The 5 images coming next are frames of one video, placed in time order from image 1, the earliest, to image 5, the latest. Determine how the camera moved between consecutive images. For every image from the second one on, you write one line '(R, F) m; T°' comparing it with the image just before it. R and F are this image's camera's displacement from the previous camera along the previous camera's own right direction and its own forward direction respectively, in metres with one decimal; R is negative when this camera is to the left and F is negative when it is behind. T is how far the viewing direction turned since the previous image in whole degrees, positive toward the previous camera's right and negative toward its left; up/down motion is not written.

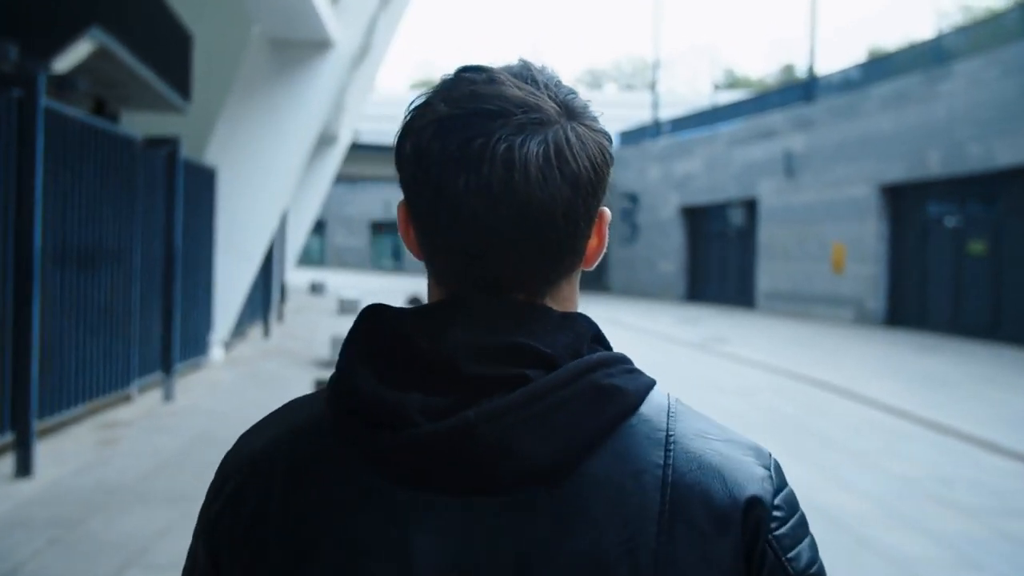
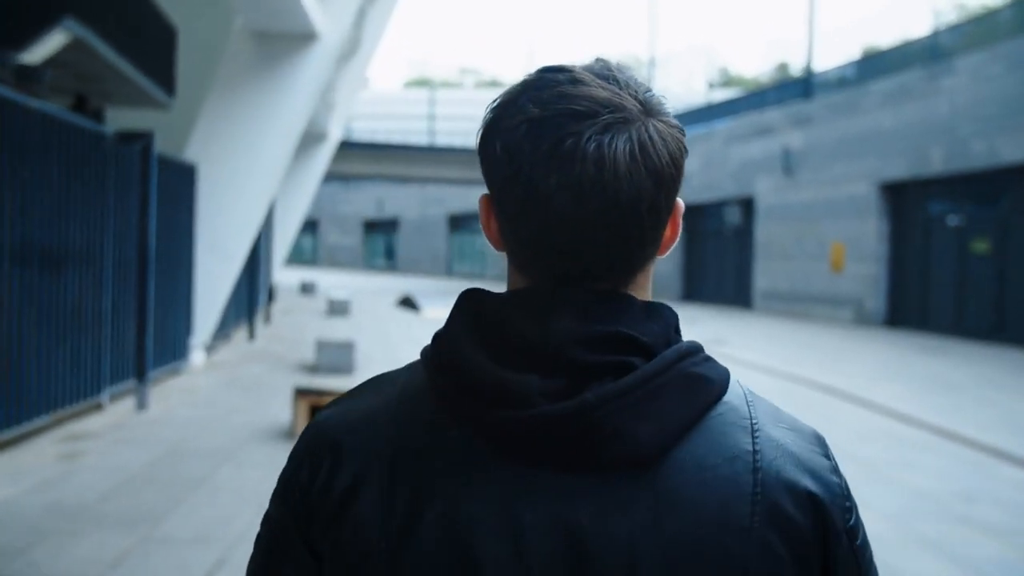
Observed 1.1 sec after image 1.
(0.0, +0.4) m; 0°
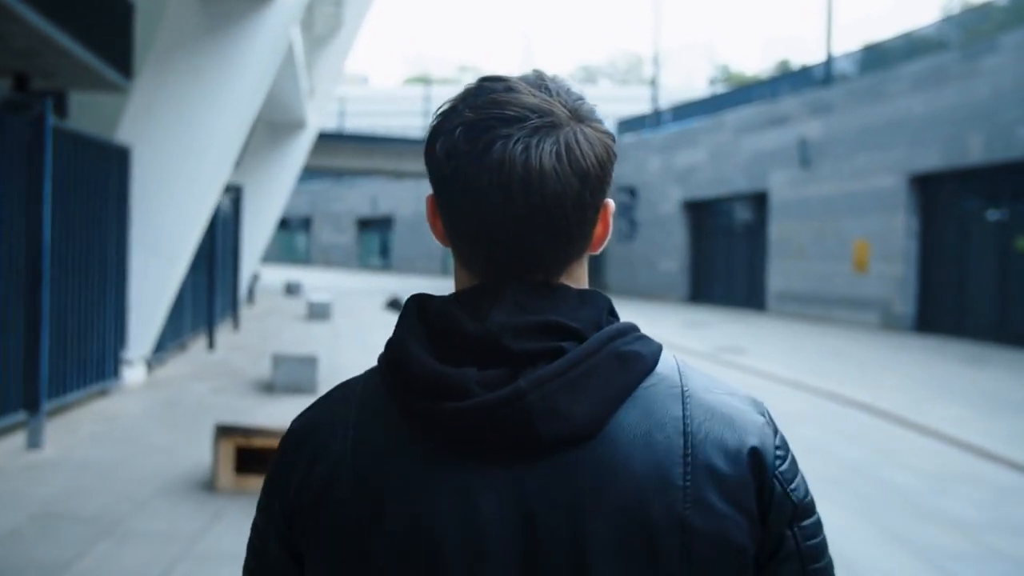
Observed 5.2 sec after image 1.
(+0.1, +1.6) m; 0°
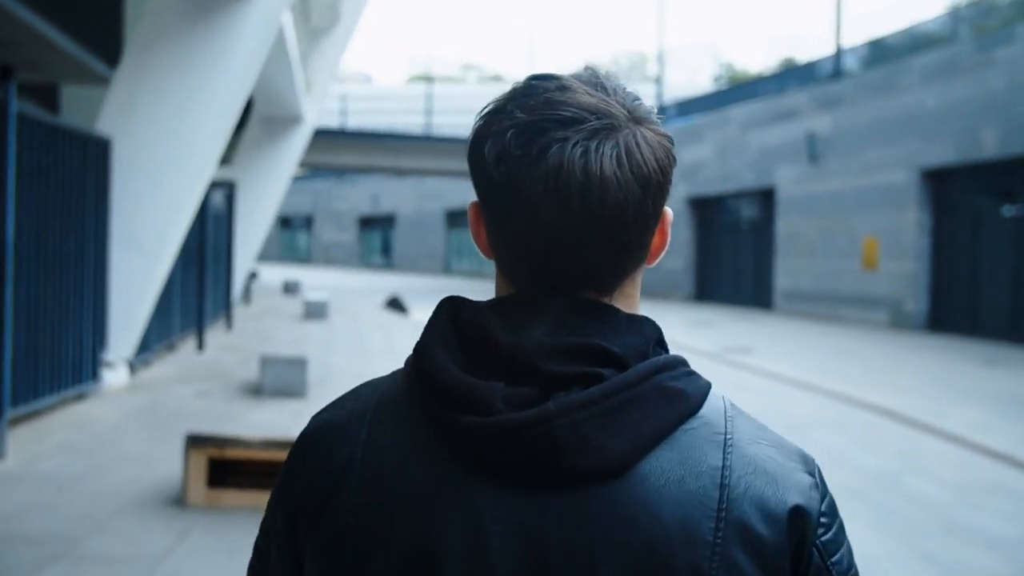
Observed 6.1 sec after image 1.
(0.0, +0.4) m; 0°
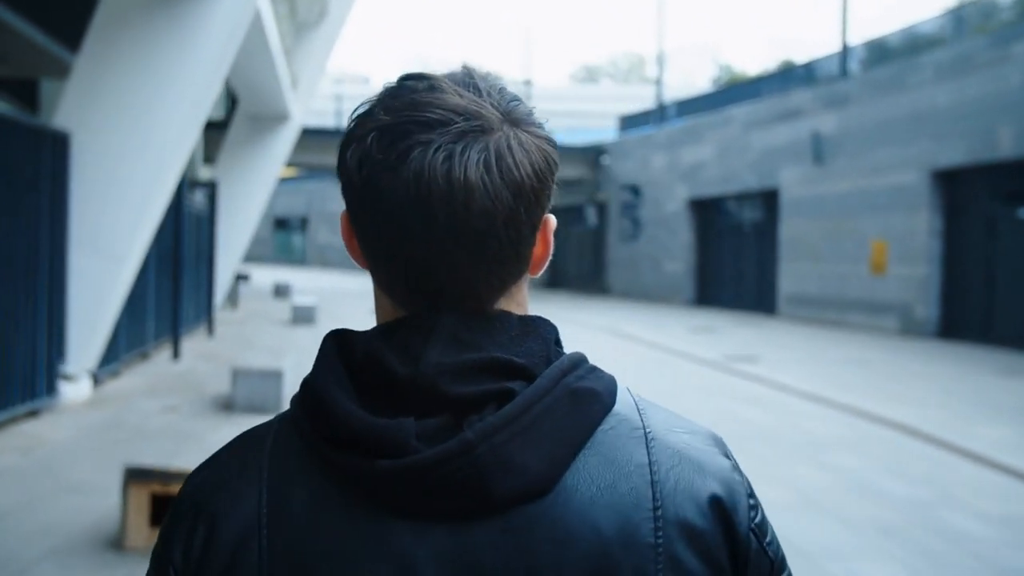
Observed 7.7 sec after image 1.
(0.0, +0.7) m; 0°
